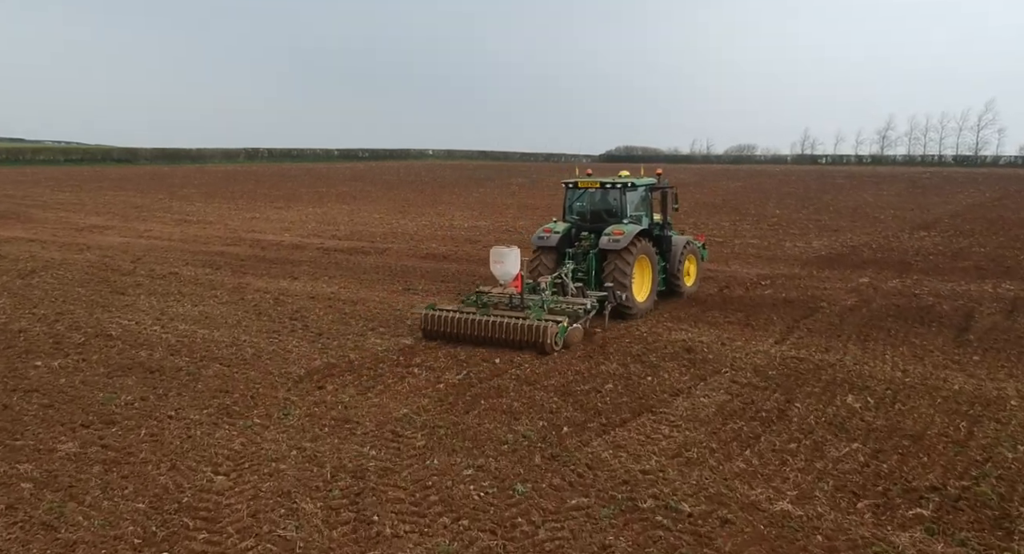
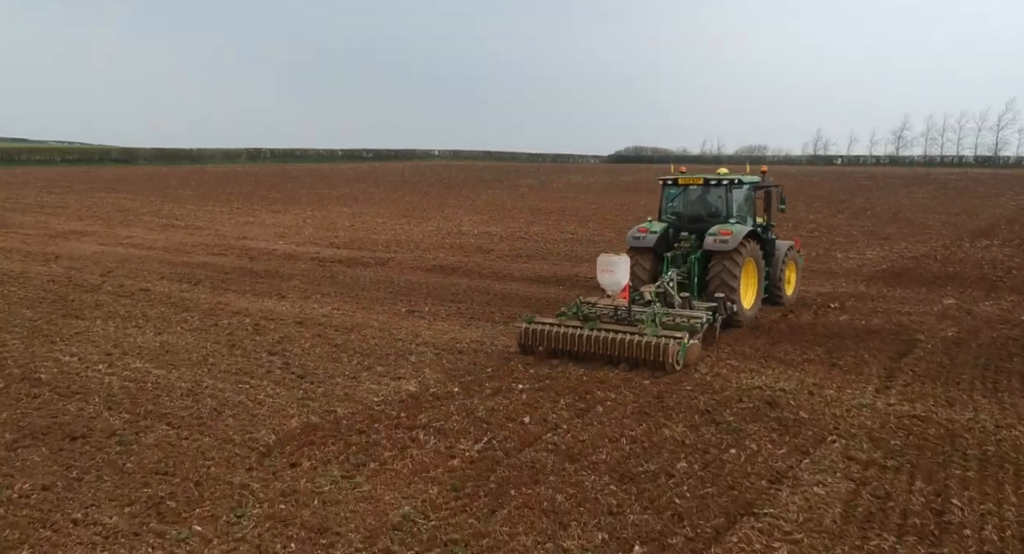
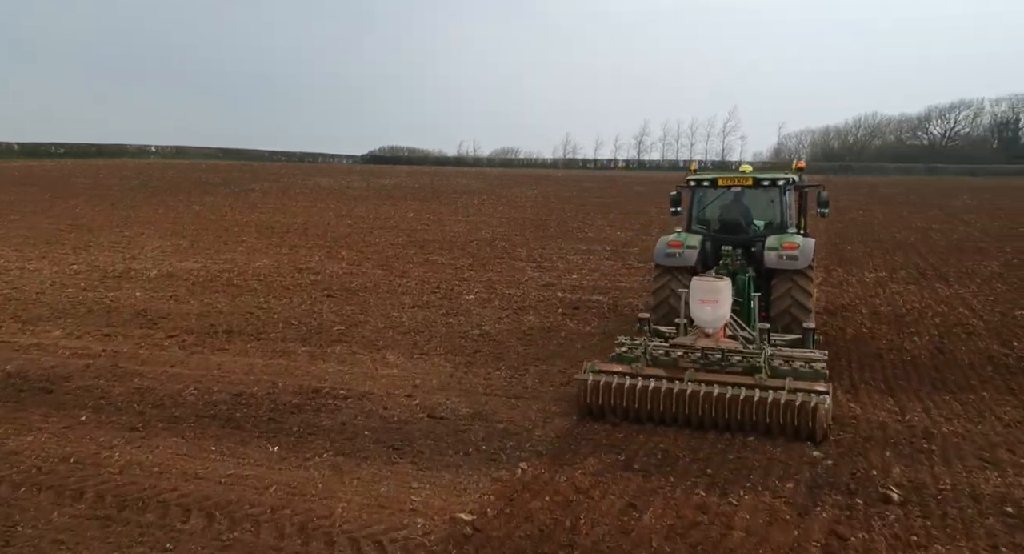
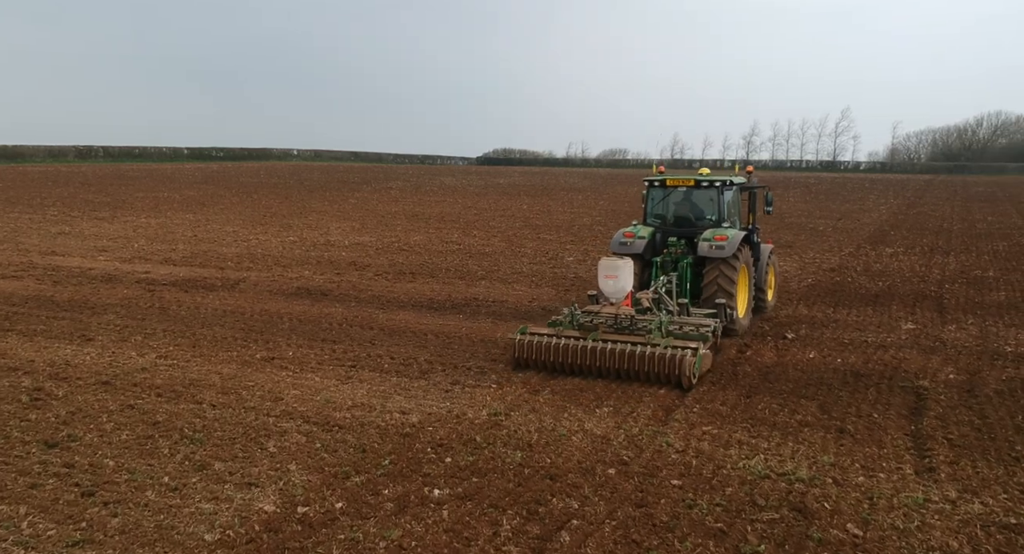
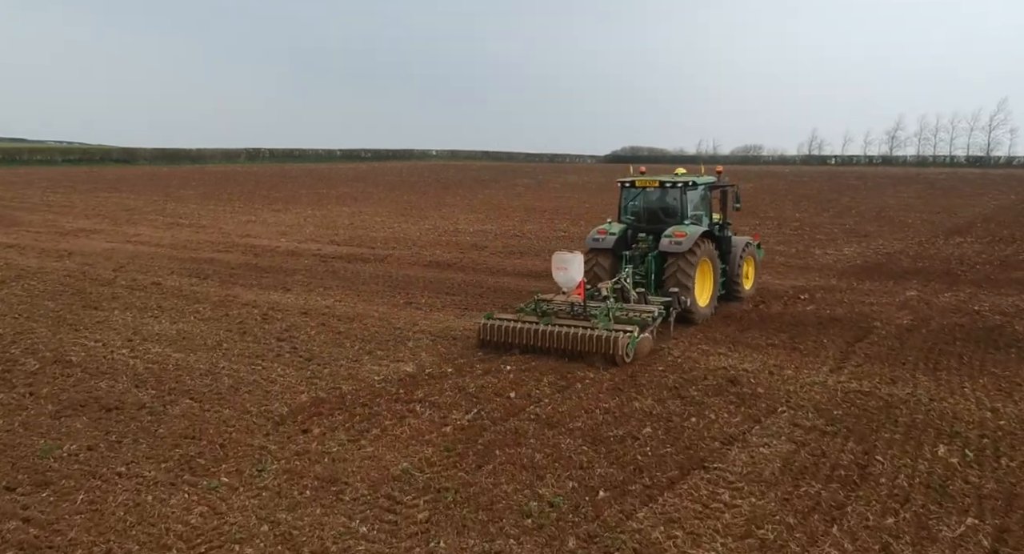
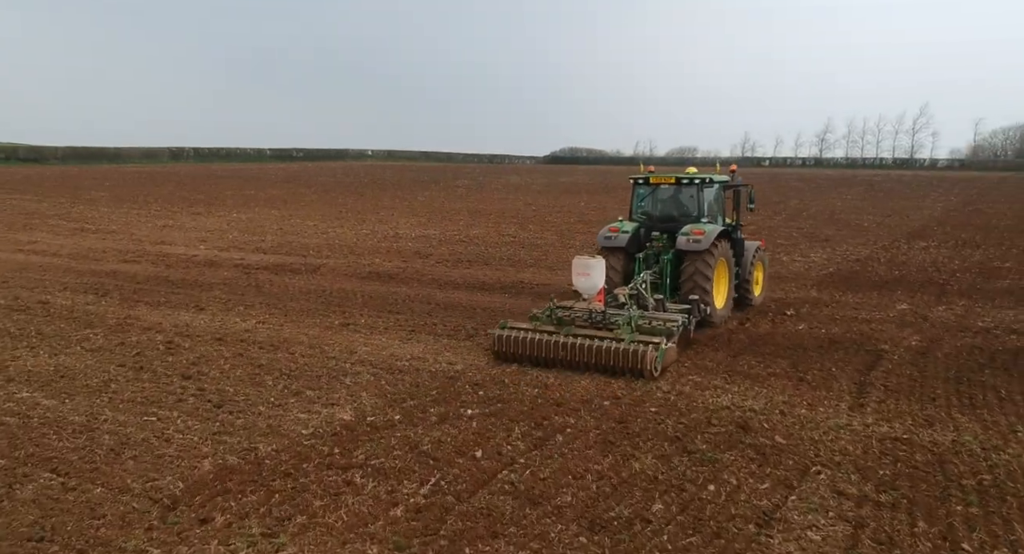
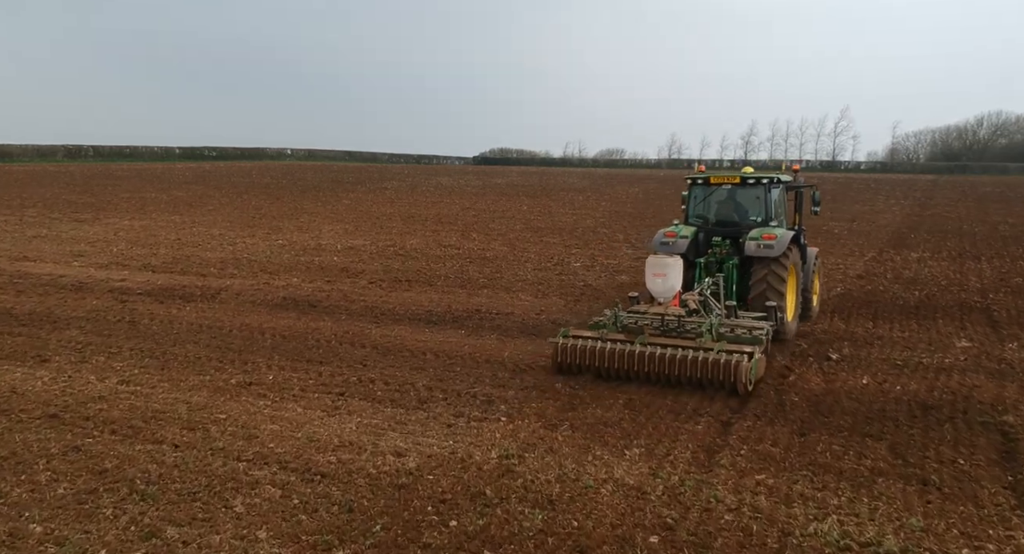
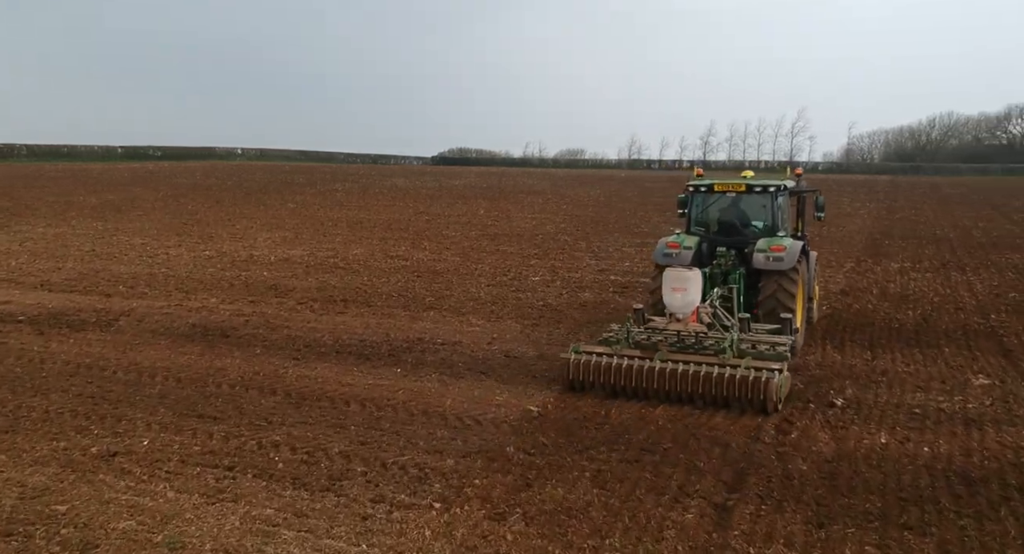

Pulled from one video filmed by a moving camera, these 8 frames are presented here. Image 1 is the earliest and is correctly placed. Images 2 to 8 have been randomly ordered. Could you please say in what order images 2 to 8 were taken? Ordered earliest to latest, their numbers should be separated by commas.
5, 2, 6, 4, 7, 8, 3
